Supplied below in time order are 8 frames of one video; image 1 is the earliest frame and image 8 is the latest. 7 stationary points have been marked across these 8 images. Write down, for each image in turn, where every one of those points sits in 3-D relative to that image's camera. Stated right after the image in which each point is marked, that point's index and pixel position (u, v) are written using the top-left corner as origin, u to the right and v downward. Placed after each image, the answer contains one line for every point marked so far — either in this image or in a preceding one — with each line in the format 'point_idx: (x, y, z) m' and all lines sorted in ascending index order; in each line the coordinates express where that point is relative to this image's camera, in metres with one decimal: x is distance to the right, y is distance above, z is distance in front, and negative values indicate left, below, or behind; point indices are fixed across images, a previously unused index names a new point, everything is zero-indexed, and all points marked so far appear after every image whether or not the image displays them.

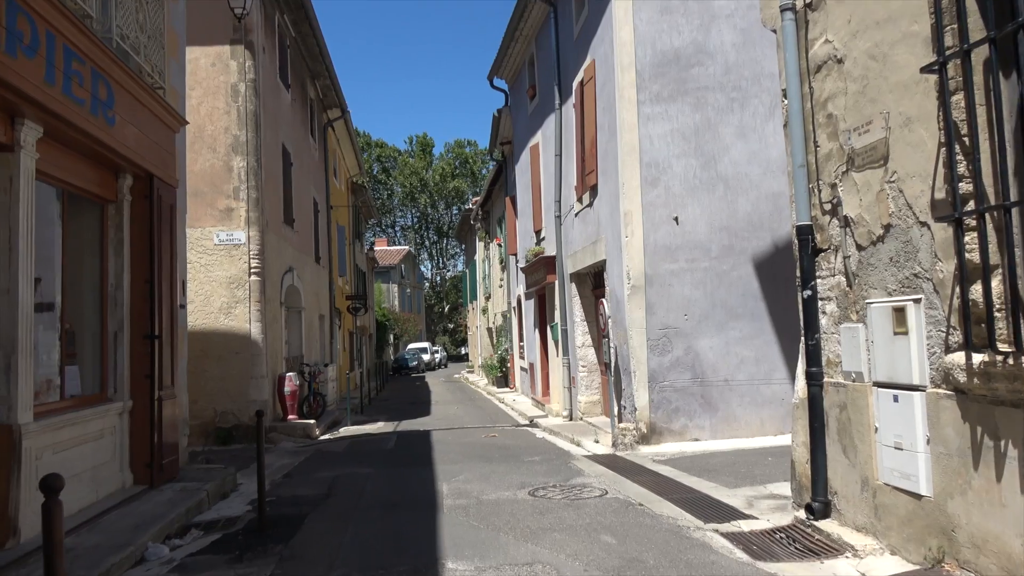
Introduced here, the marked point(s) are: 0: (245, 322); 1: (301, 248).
0: (-4.8, -0.6, +12.5) m
1: (-4.9, +0.9, +16.3) m
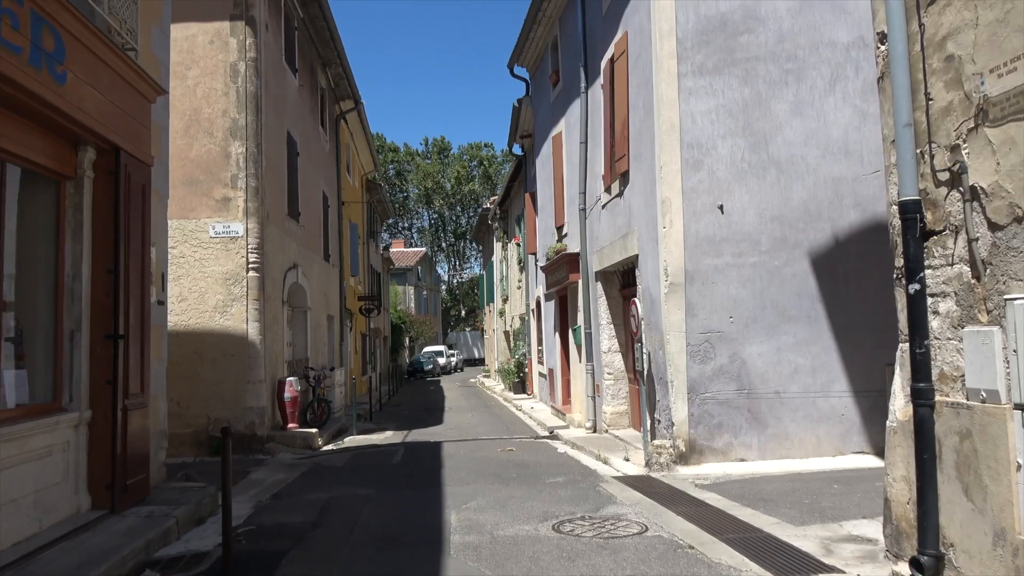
0: (-4.5, -0.6, +11.5) m
1: (-4.5, +1.0, +15.3) m
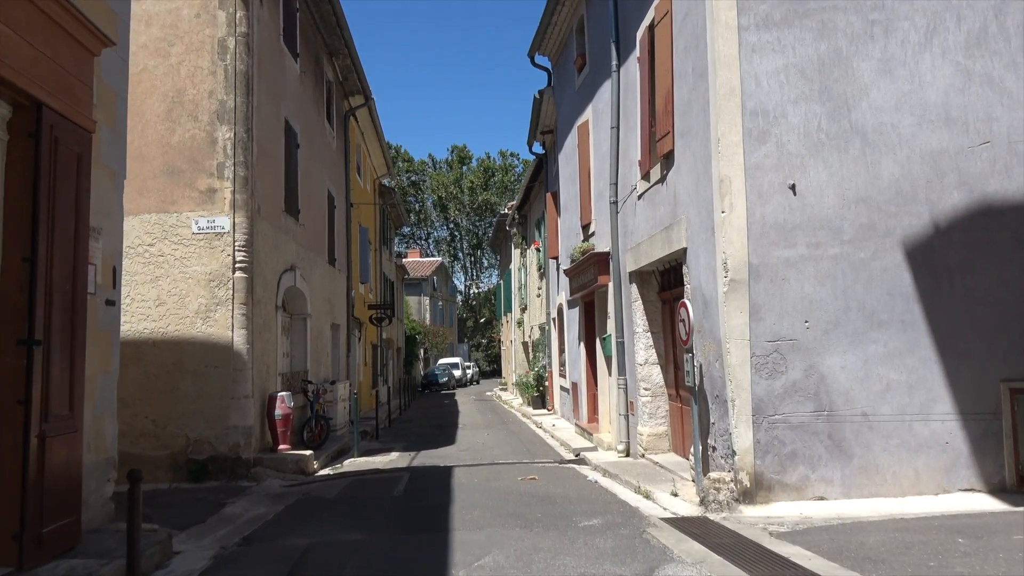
0: (-4.1, -0.6, +10.1) m
1: (-4.1, +0.9, +14.0) m
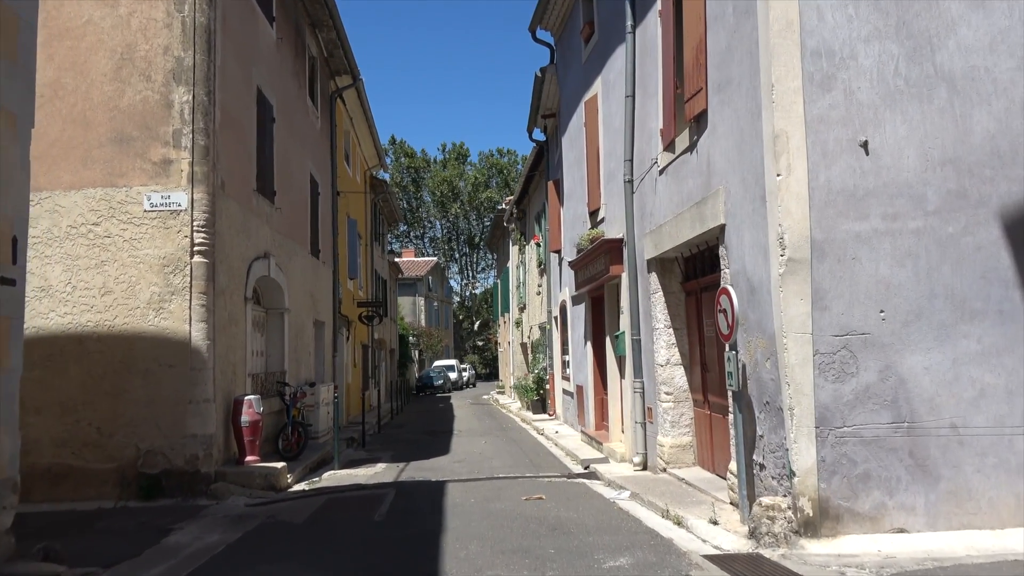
0: (-4.1, -0.4, +8.8) m
1: (-4.1, +1.0, +12.7) m
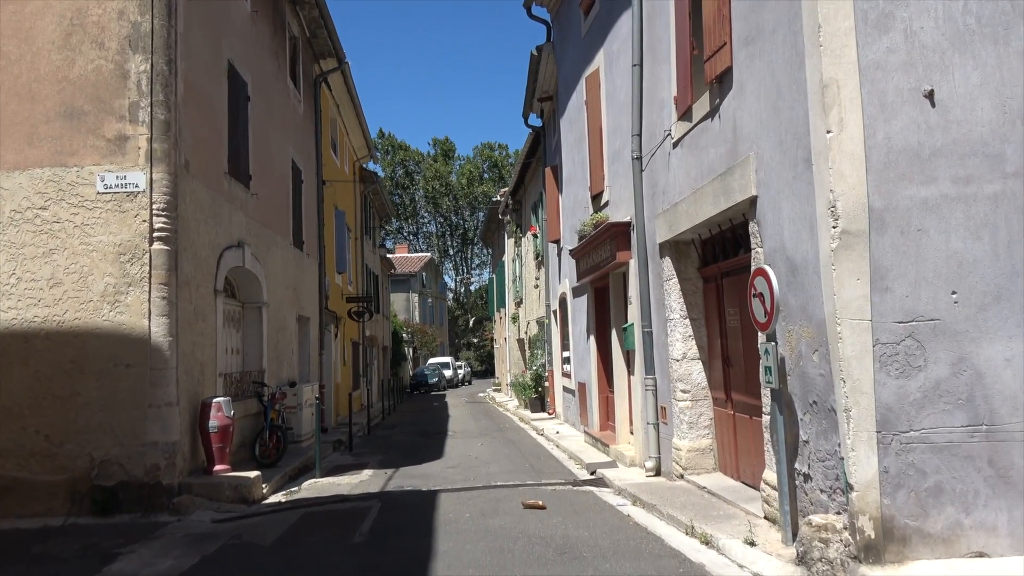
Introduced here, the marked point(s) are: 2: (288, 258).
0: (-4.1, -0.3, +7.8) m
1: (-4.1, +1.1, +11.7) m
2: (-4.3, +0.6, +13.4) m
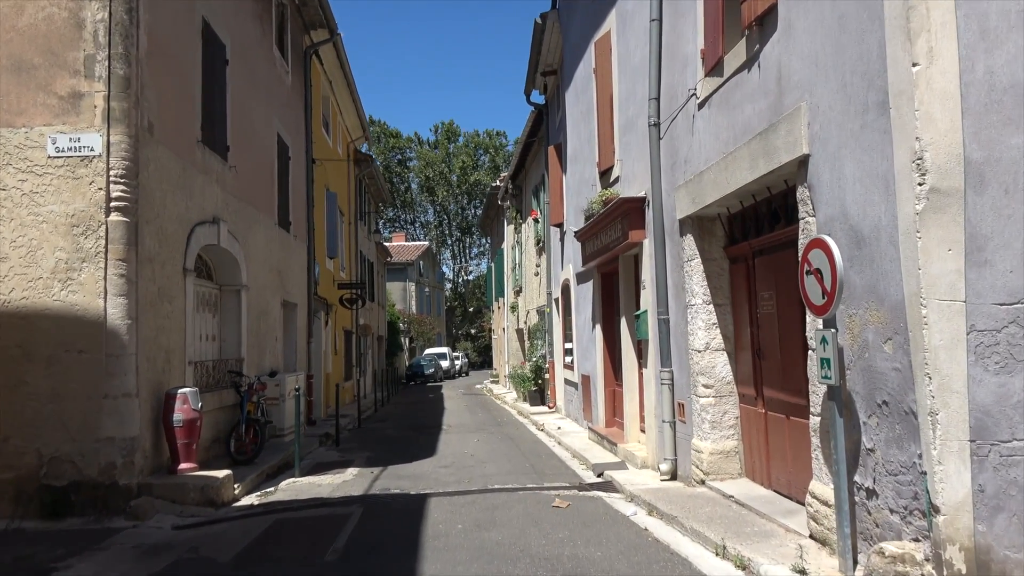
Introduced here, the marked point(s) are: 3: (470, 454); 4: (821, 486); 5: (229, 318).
0: (-4.1, -0.1, +6.9) m
1: (-4.1, +1.4, +10.8) m
2: (-4.3, +0.9, +12.4) m
3: (-0.6, -2.5, +10.4) m
4: (+2.1, -1.4, +4.8) m
5: (-4.1, -0.4, +10.3) m
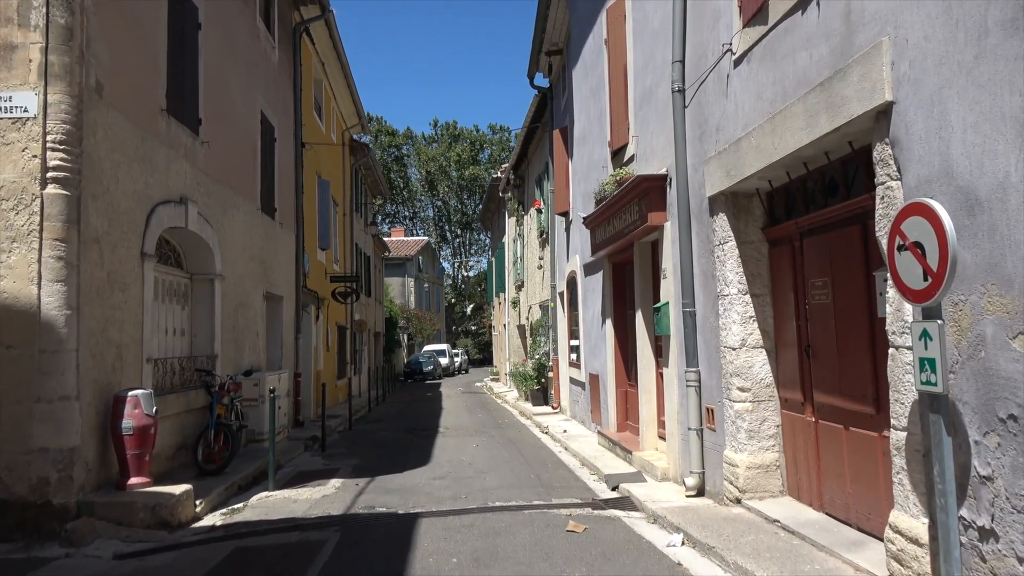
0: (-4.1, 0.0, +5.9) m
1: (-4.1, +1.6, +9.8) m
2: (-4.2, +1.0, +11.4) m
3: (-0.6, -2.3, +9.4) m
4: (+2.2, -1.3, +3.8) m
5: (-4.1, -0.3, +9.3) m
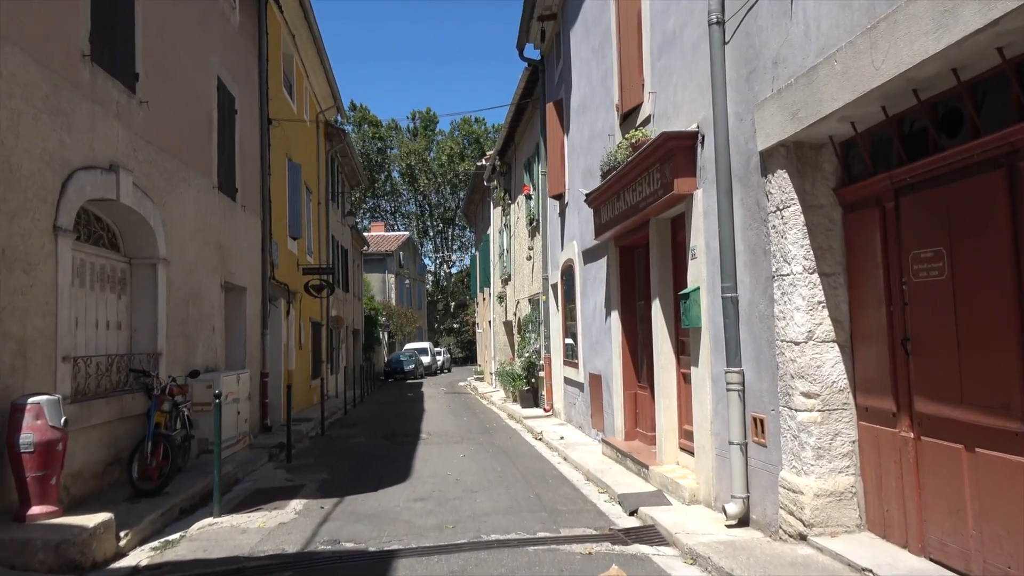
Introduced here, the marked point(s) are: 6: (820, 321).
0: (-4.1, +0.2, +4.4) m
1: (-4.2, +1.7, +8.3) m
2: (-4.3, +1.2, +9.9) m
3: (-0.7, -2.2, +8.0) m
4: (+2.2, -1.1, +2.5) m
5: (-4.2, -0.1, +7.8) m
6: (+2.1, -0.2, +4.7) m
